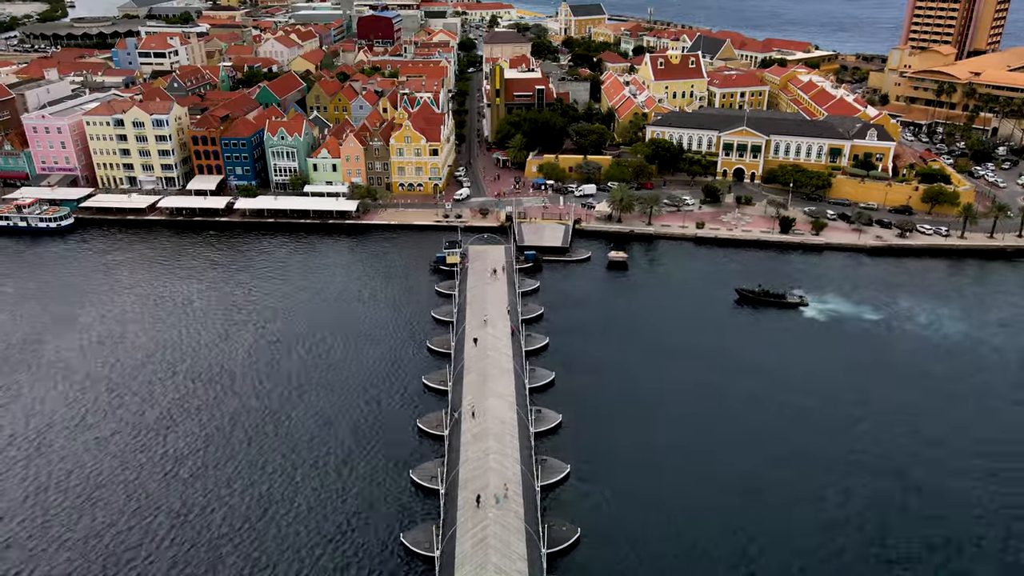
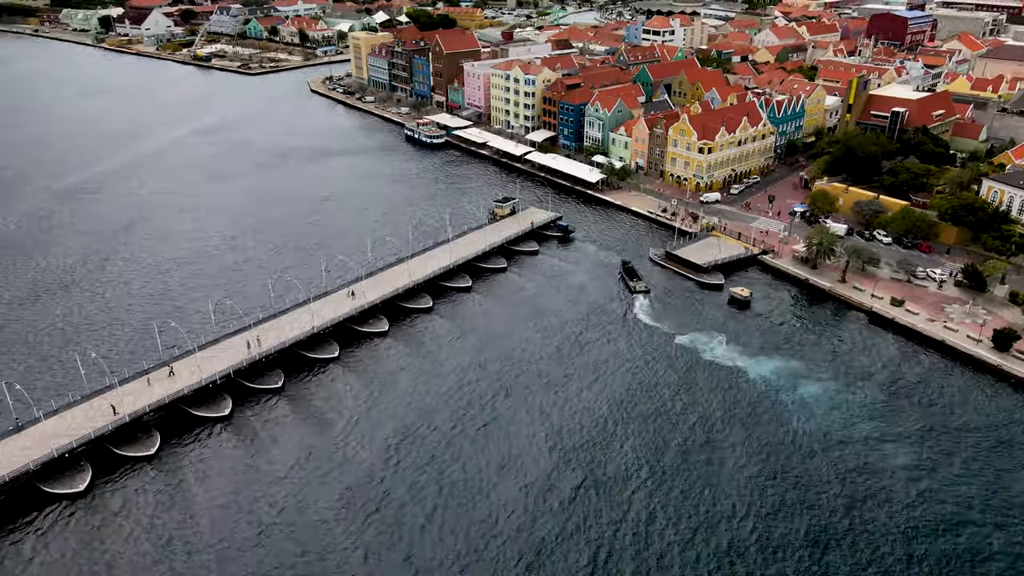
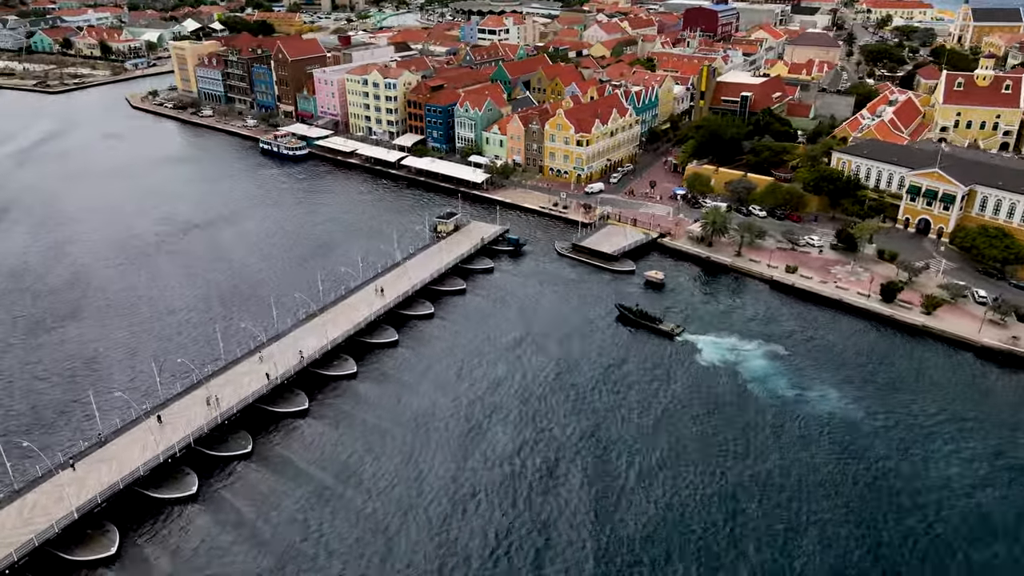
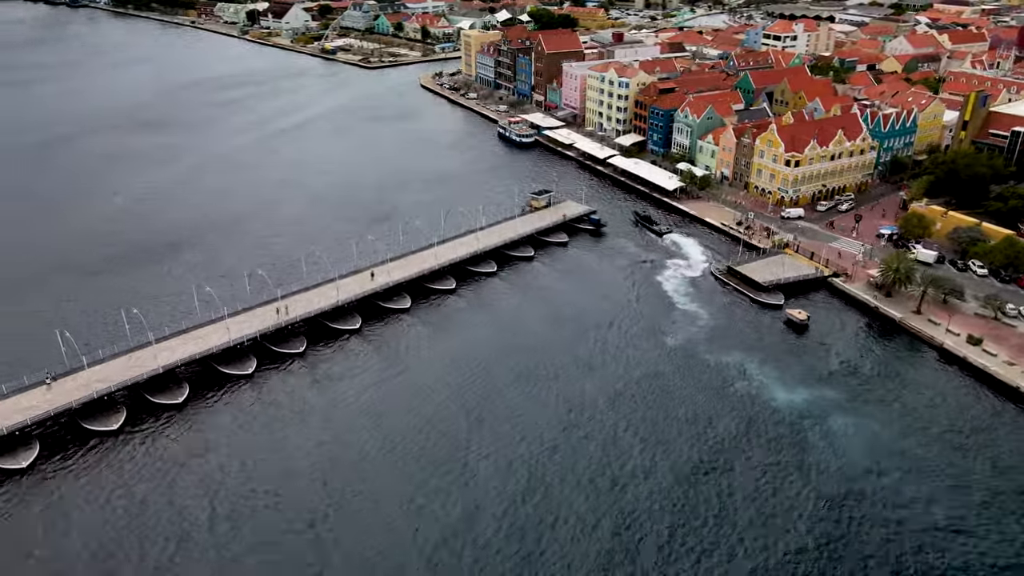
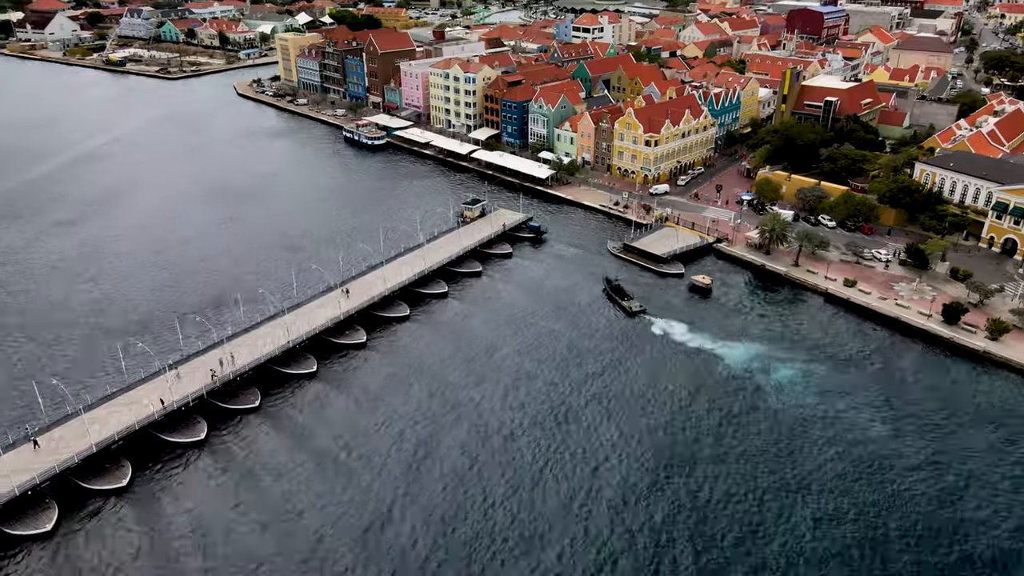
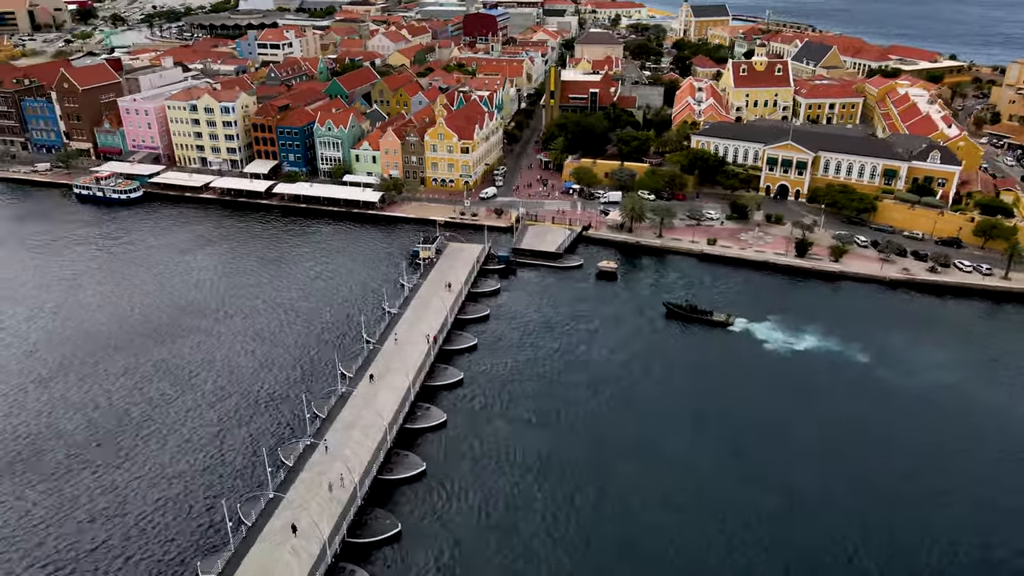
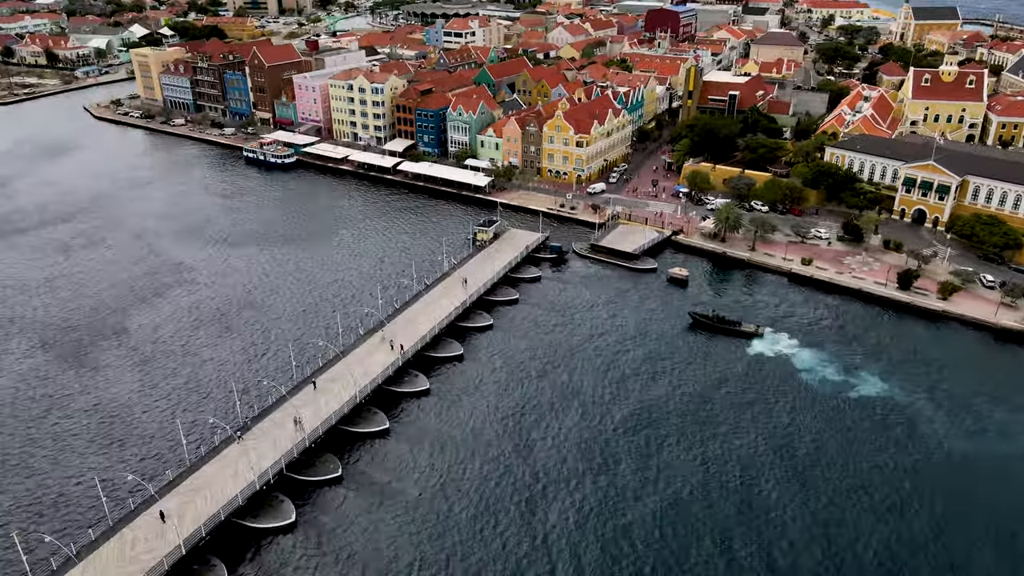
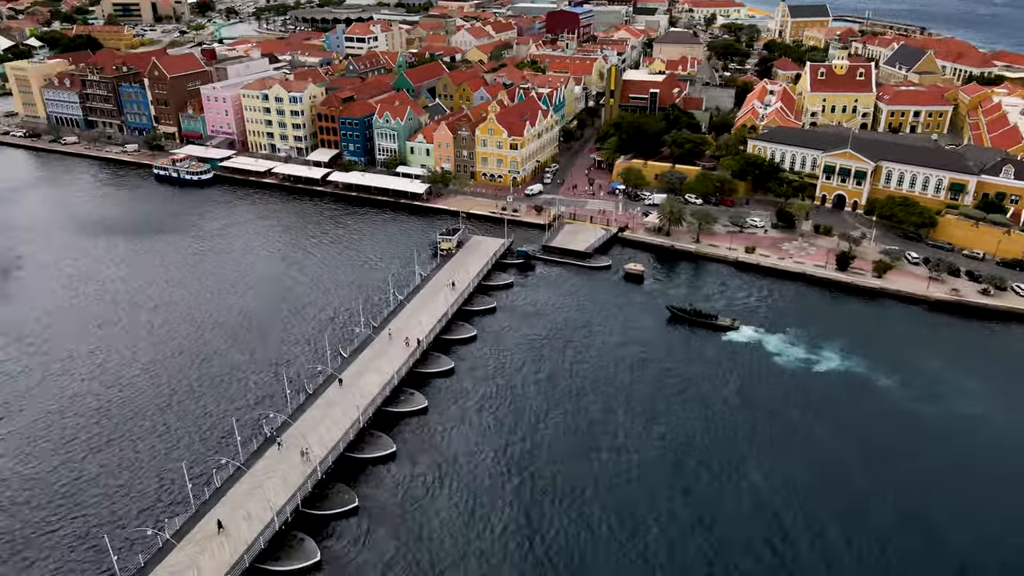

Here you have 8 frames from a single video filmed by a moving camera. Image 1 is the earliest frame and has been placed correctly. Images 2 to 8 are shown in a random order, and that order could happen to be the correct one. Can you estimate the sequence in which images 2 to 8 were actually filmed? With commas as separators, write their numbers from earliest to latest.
6, 8, 7, 3, 5, 2, 4
